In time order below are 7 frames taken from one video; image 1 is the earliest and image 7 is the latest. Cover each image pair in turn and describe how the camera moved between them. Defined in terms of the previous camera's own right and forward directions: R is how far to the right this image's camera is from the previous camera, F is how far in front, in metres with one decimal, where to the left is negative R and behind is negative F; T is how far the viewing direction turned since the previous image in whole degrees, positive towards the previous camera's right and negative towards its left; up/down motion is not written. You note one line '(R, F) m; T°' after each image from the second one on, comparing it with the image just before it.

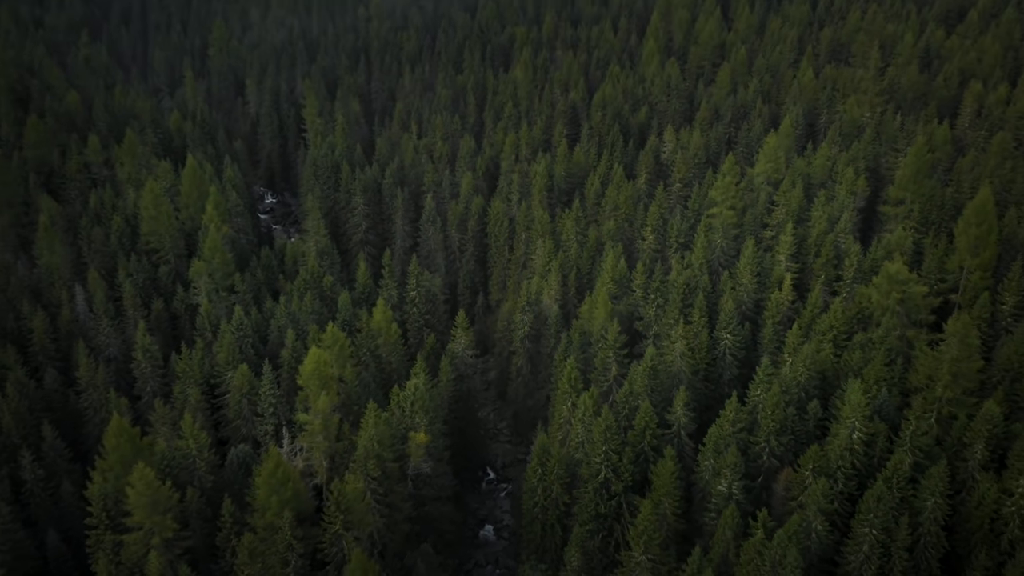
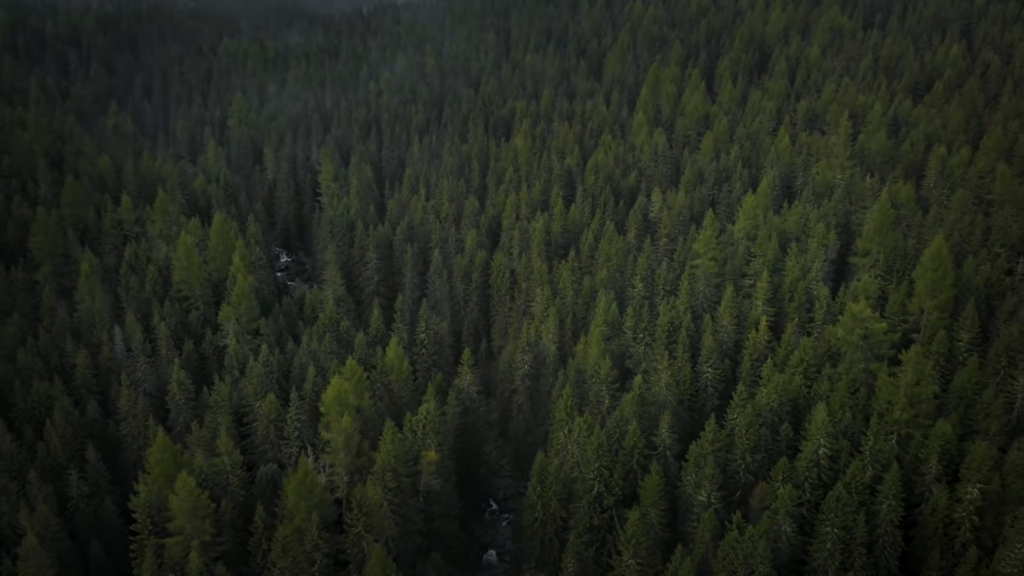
(-0.1, -5.5) m; 0°
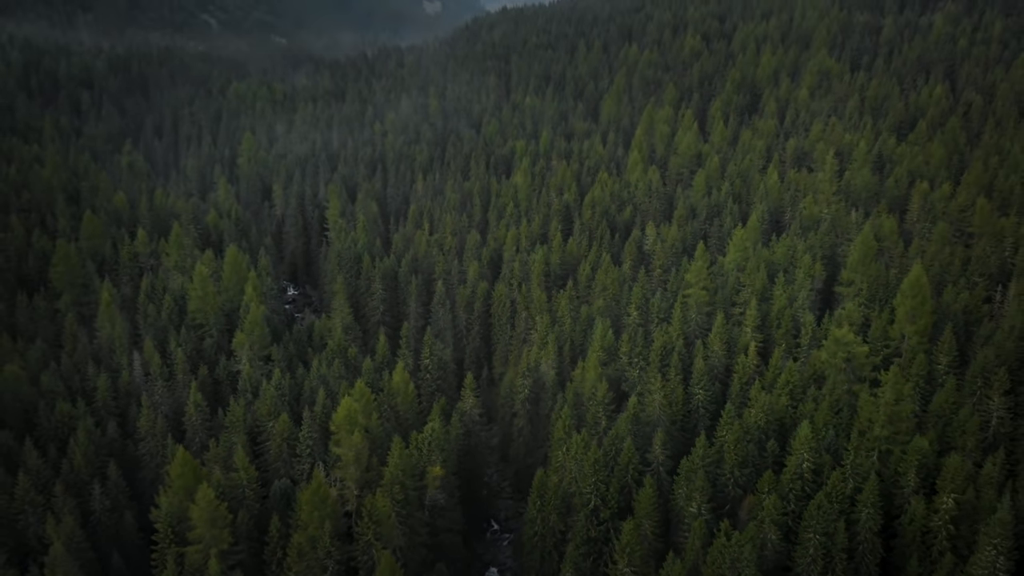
(-0.1, -3.2) m; 0°
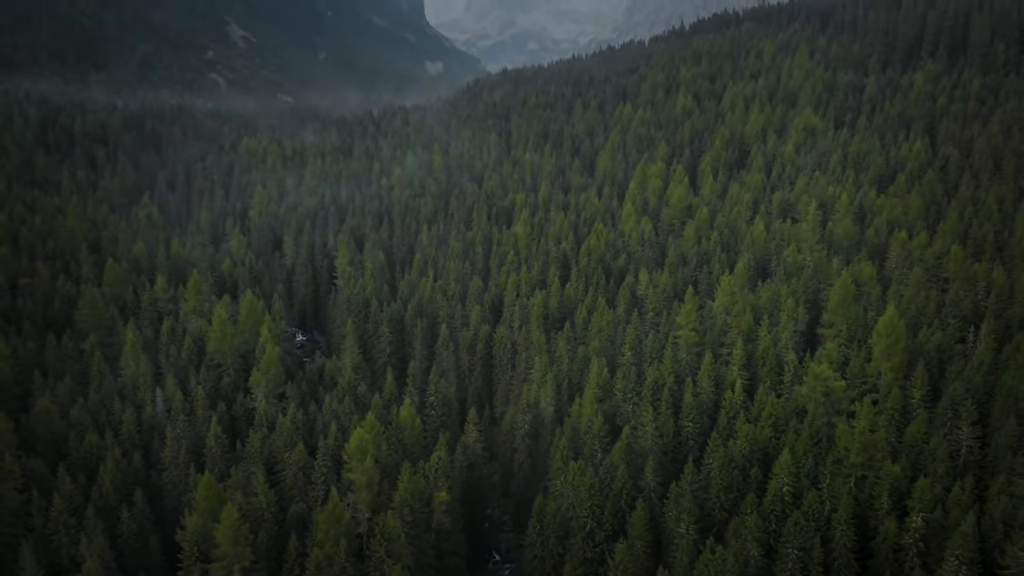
(-0.1, -4.6) m; 0°
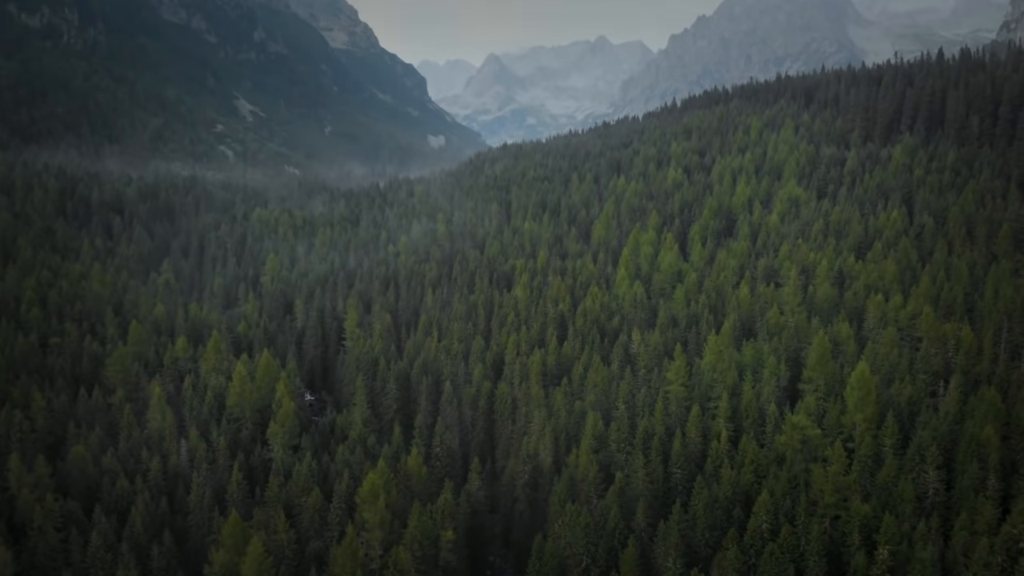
(-0.2, -6.1) m; 0°
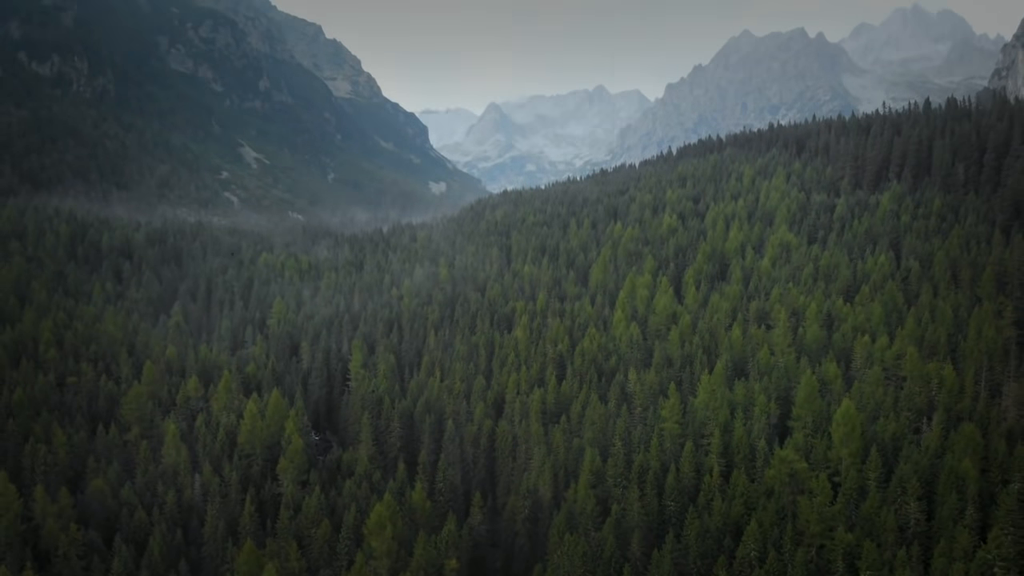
(-0.1, -4.2) m; 0°
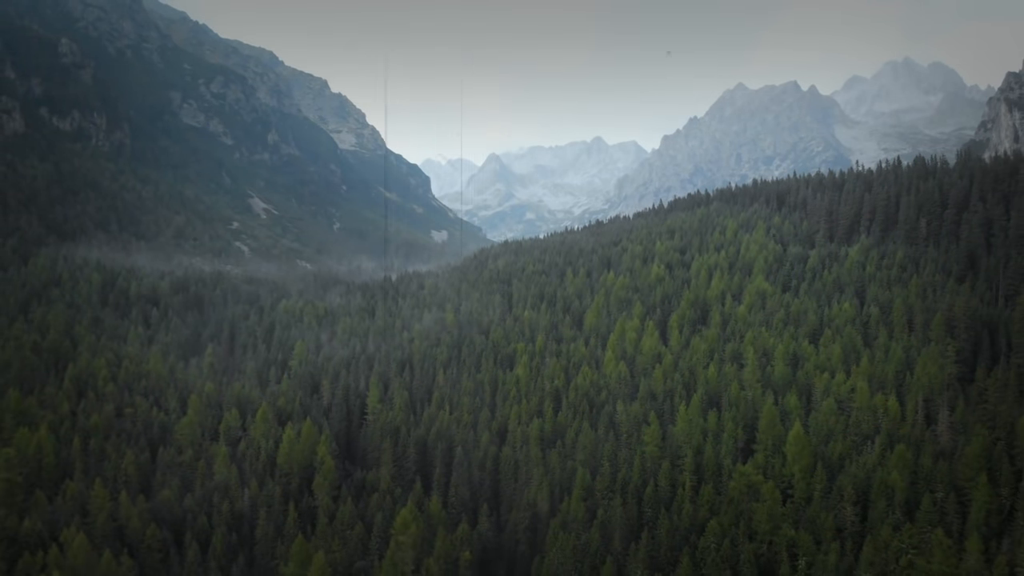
(-0.3, -15.0) m; 0°
